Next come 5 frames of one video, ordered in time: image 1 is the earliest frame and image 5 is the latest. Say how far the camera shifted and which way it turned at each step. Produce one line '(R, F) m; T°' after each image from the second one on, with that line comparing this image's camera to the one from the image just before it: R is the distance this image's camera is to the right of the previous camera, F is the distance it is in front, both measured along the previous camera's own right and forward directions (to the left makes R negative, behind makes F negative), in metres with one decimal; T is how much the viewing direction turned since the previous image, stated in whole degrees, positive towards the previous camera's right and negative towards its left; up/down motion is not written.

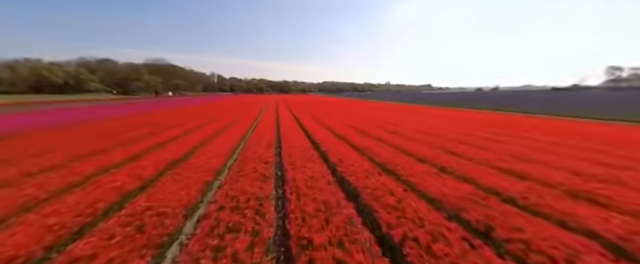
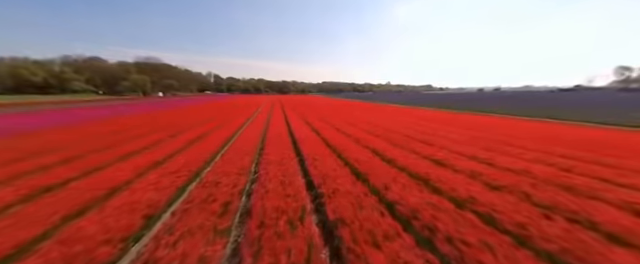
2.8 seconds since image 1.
(-0.1, +4.2) m; 0°
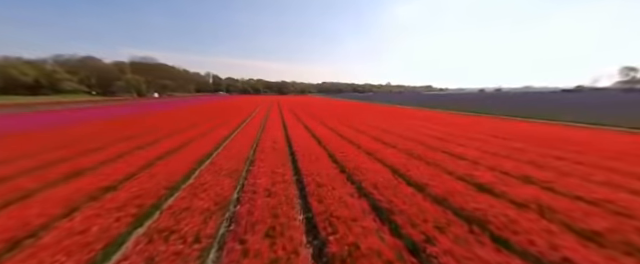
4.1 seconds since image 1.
(-0.1, +1.9) m; 0°
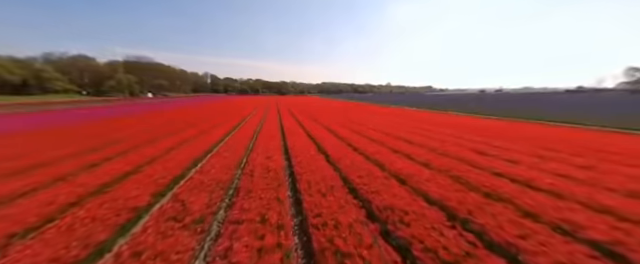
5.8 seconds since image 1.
(-0.3, +2.3) m; 0°
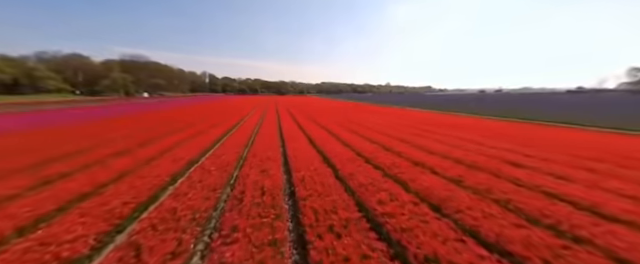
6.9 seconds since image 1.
(-0.2, +1.3) m; 0°
